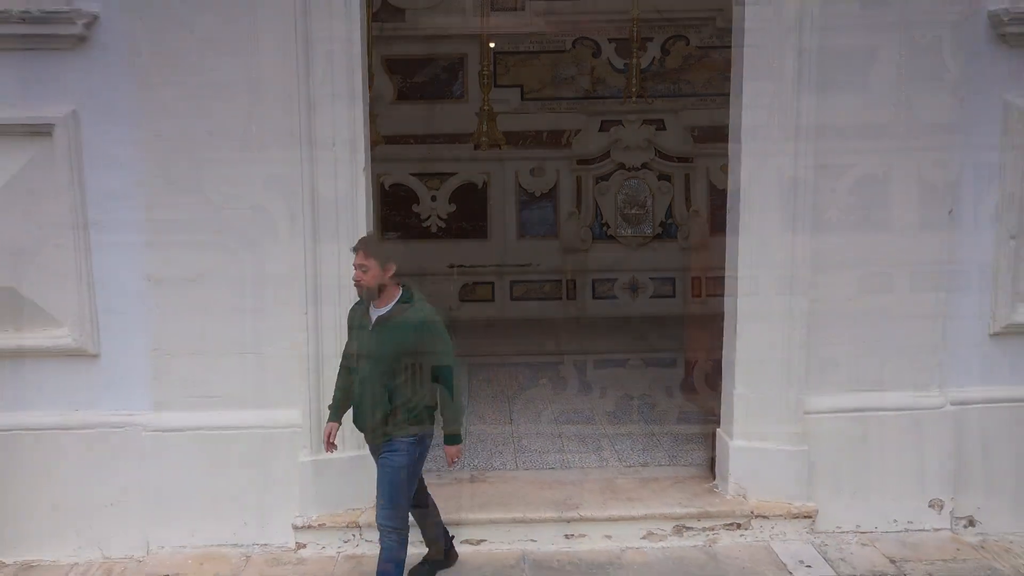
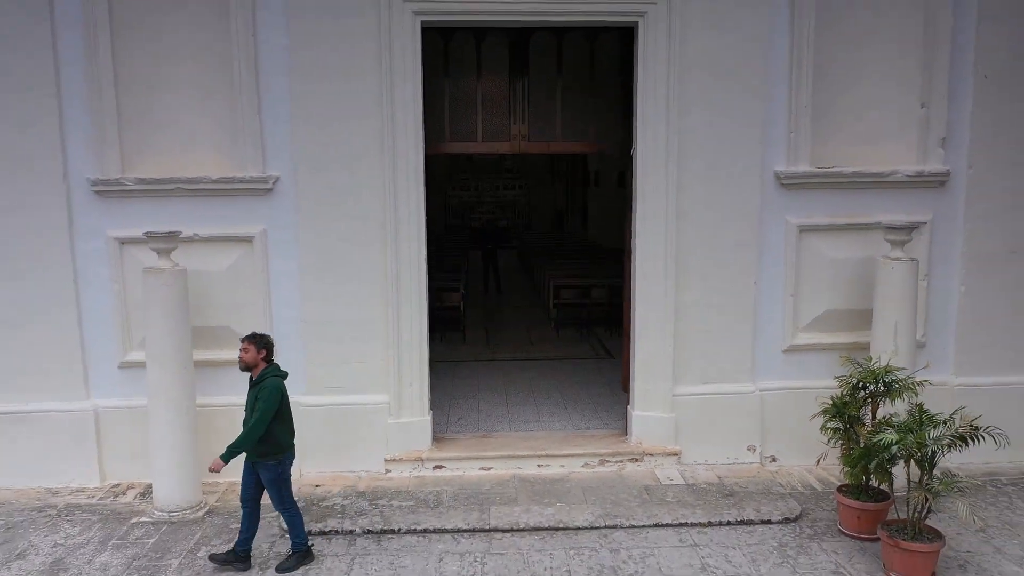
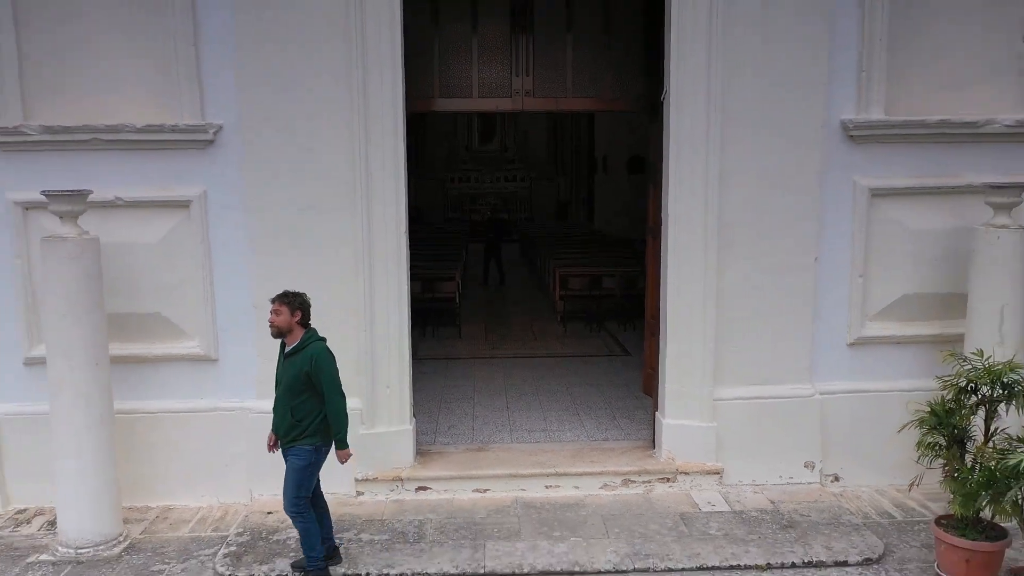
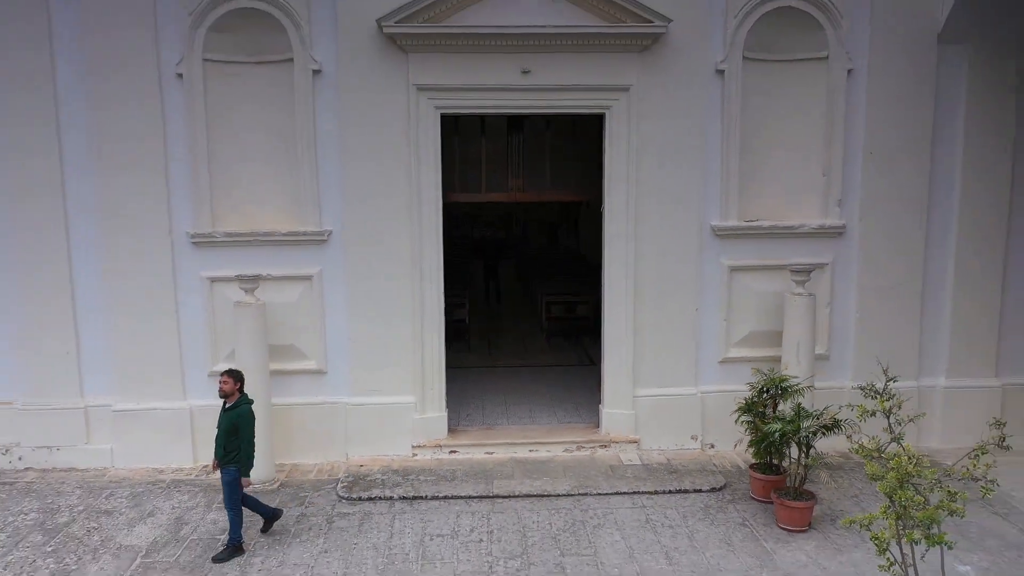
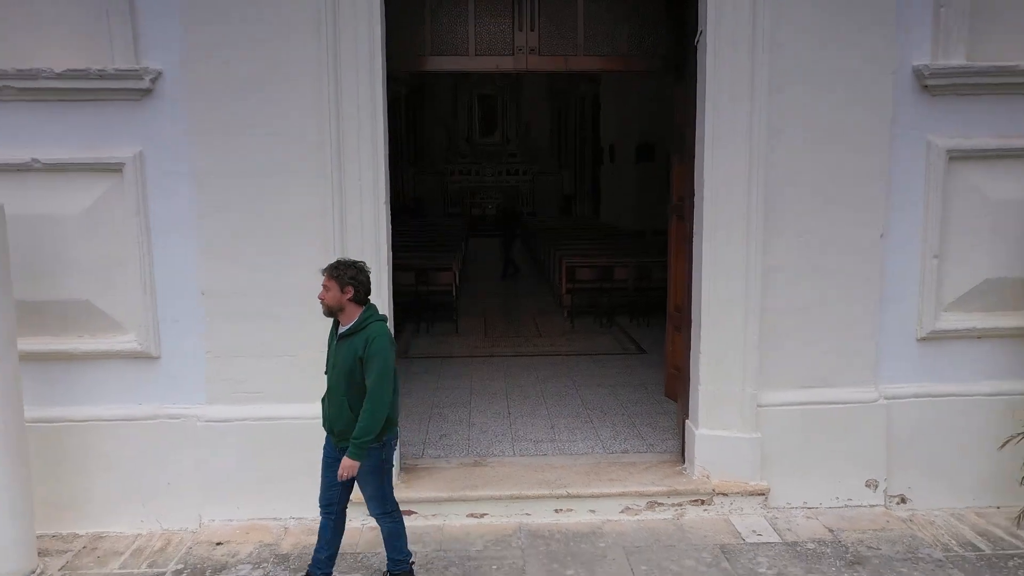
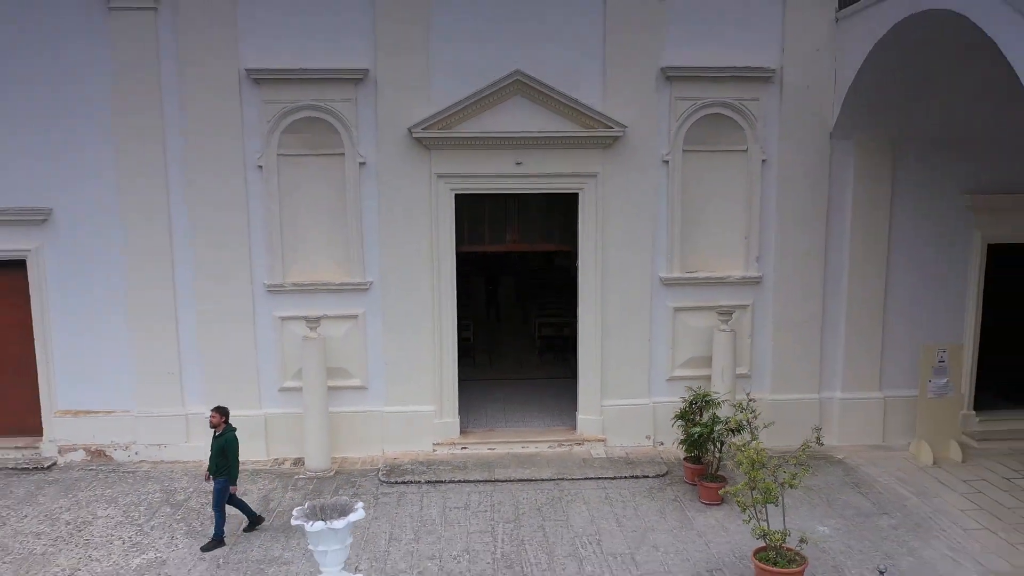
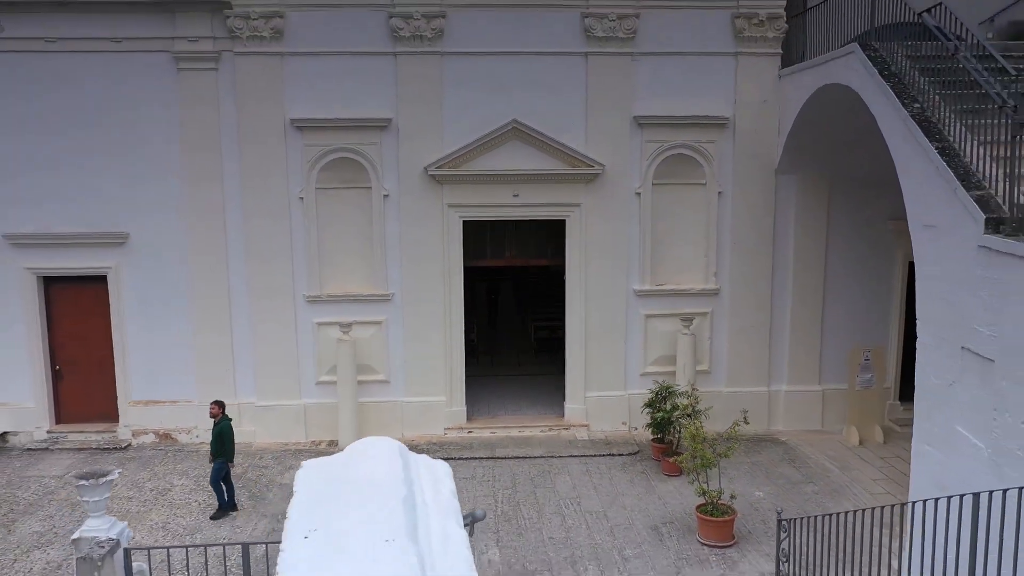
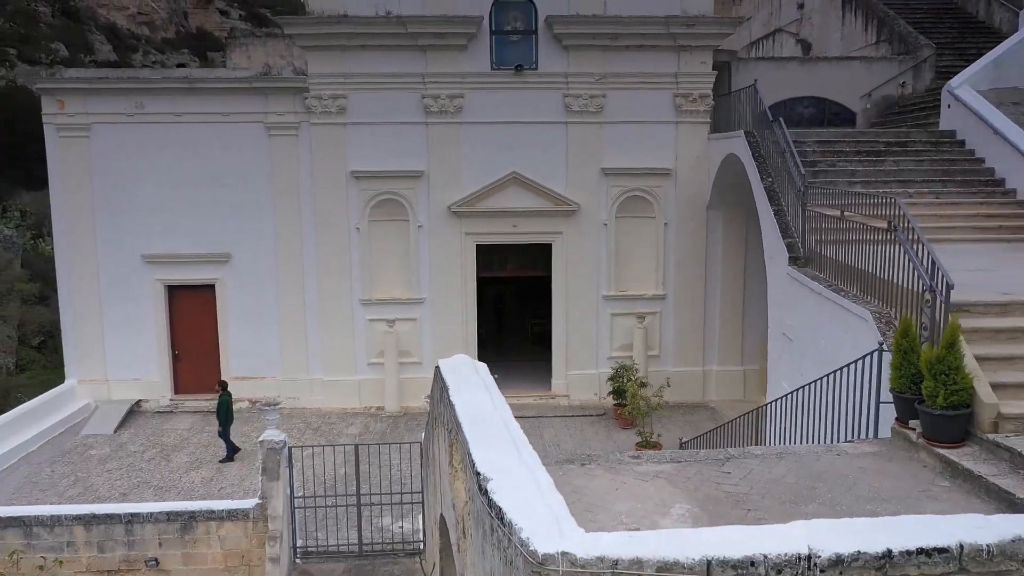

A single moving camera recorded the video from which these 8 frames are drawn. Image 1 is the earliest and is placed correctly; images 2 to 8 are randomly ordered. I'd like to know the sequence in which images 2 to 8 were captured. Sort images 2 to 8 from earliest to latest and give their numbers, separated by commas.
5, 3, 2, 4, 6, 7, 8
